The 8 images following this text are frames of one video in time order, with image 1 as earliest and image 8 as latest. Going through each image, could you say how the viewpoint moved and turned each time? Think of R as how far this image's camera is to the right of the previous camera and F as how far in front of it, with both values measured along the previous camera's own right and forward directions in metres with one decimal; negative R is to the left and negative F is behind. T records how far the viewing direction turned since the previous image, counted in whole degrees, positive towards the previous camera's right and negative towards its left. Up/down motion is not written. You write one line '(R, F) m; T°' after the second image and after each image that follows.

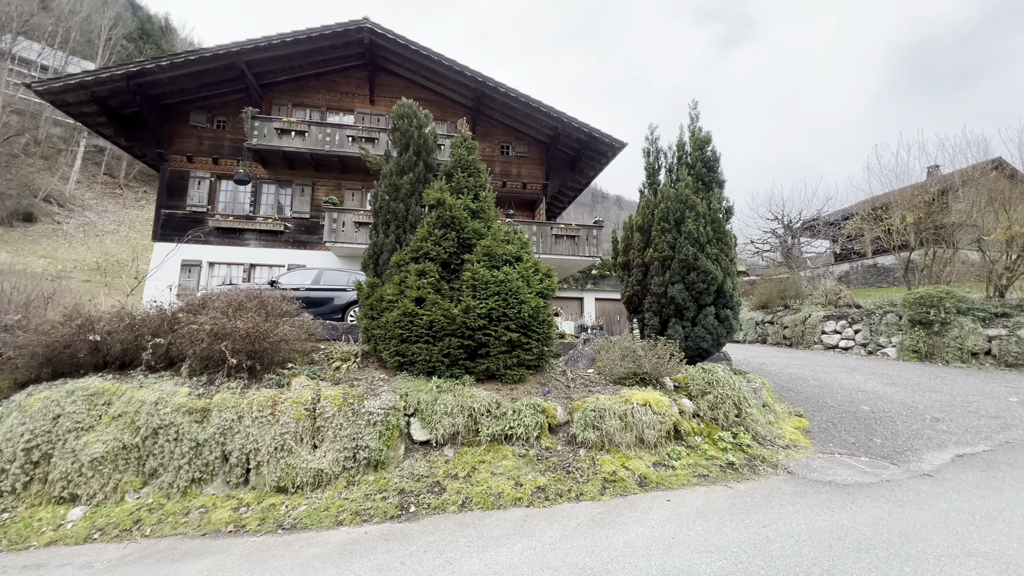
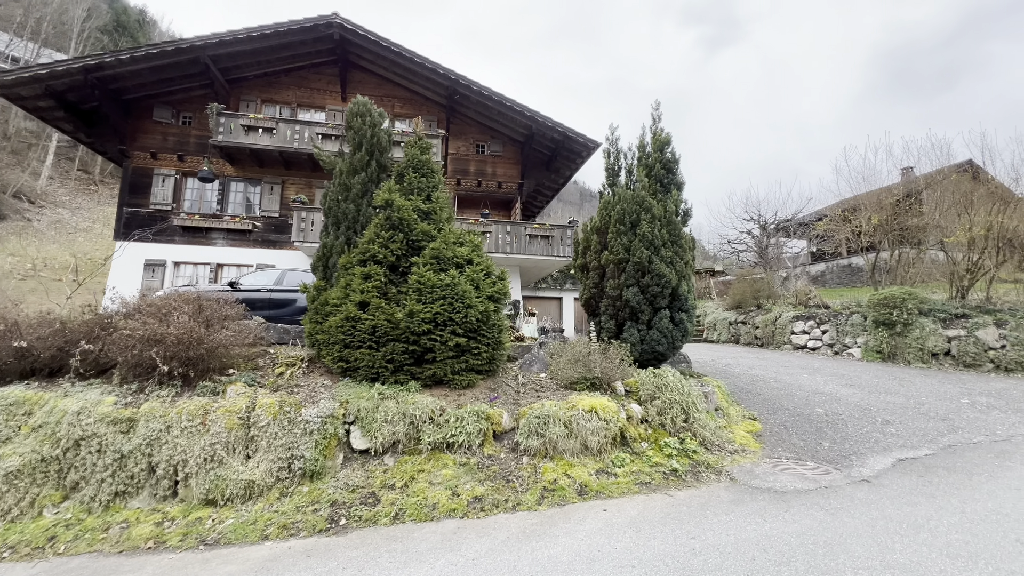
(+0.5, +0.1) m; +1°
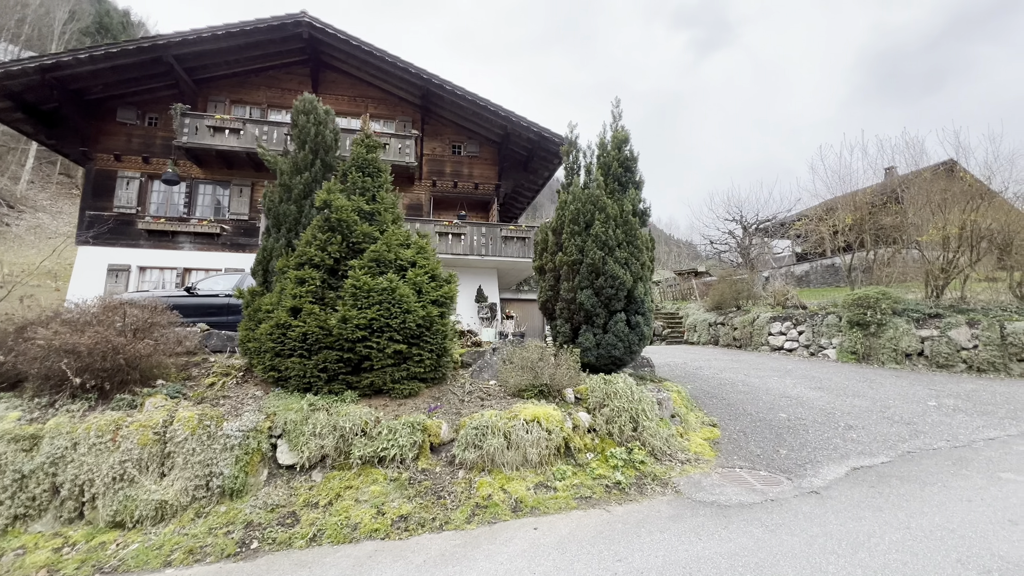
(+0.6, +0.3) m; +1°
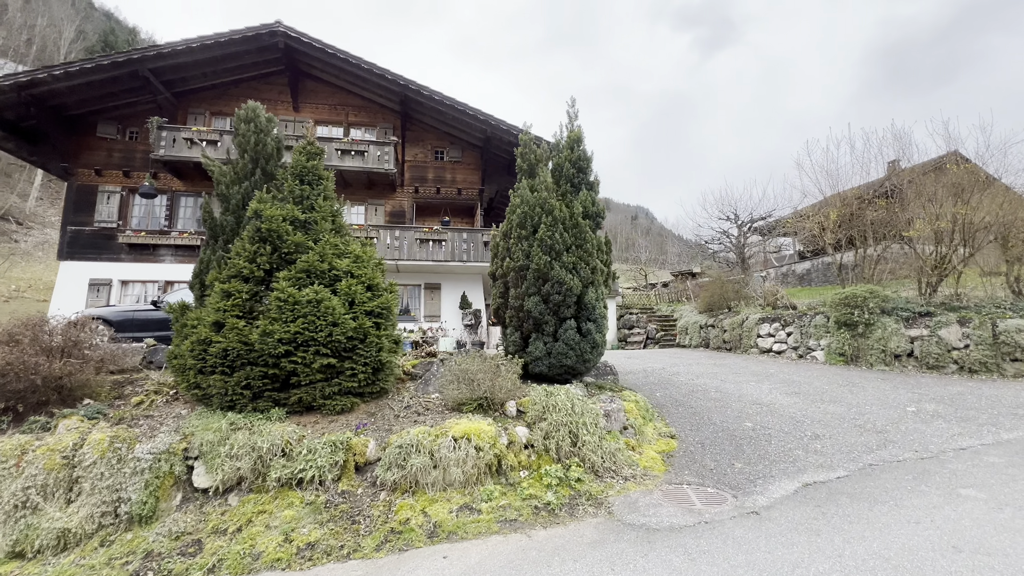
(+0.9, +0.3) m; -1°
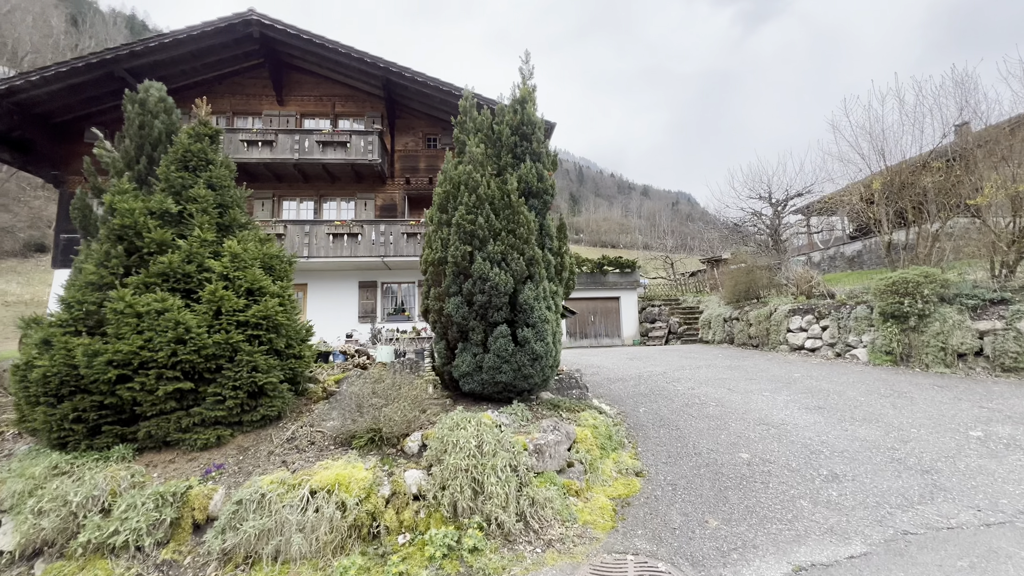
(+1.3, +1.3) m; -5°
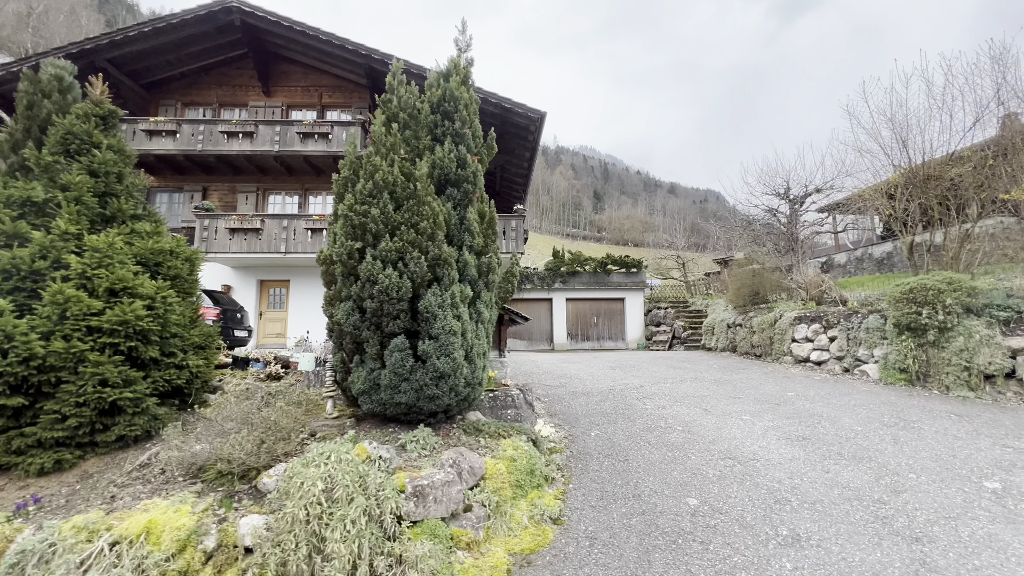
(+1.1, +0.8) m; -3°
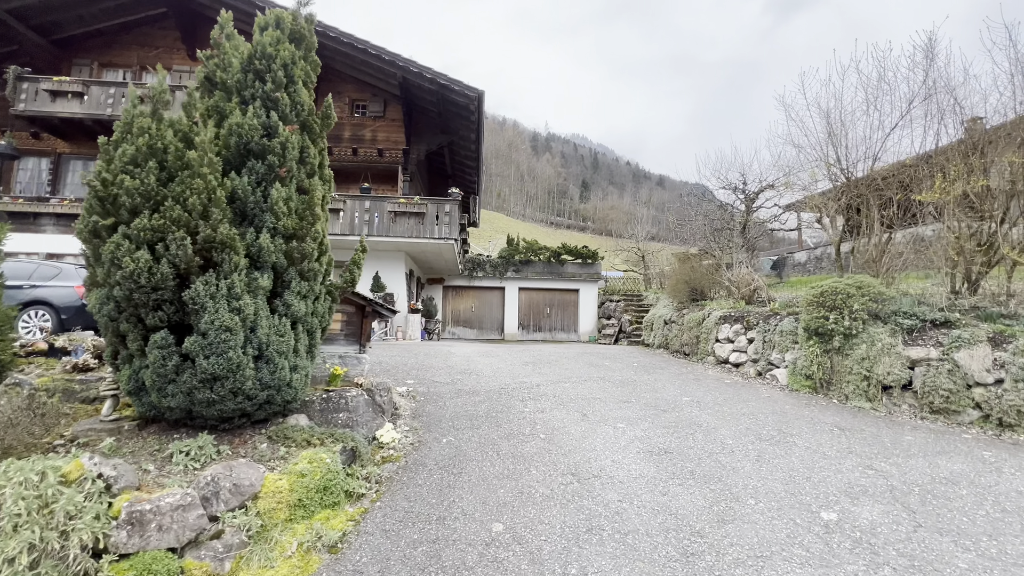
(+1.5, +0.5) m; +2°
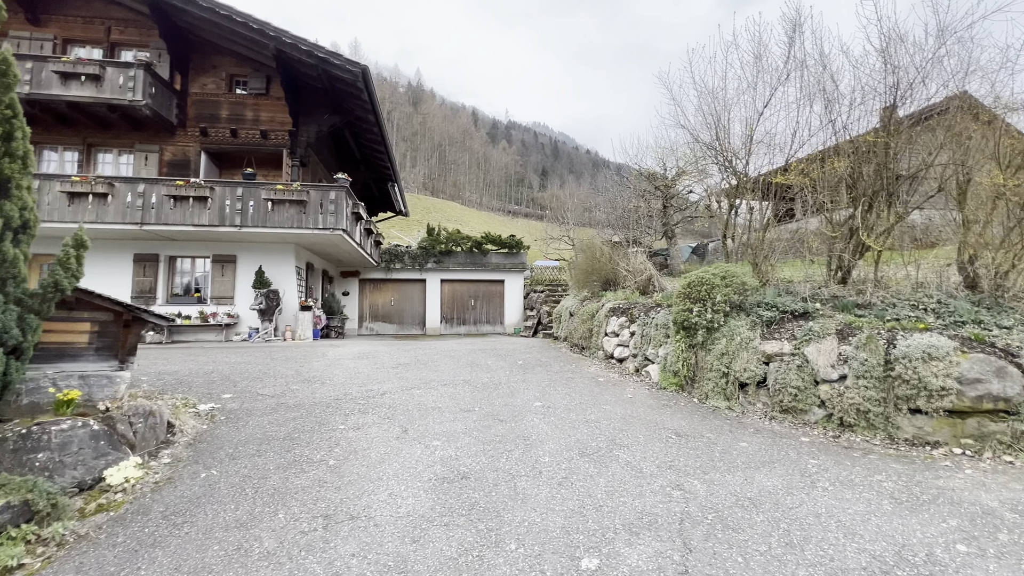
(+1.8, +0.7) m; +4°
